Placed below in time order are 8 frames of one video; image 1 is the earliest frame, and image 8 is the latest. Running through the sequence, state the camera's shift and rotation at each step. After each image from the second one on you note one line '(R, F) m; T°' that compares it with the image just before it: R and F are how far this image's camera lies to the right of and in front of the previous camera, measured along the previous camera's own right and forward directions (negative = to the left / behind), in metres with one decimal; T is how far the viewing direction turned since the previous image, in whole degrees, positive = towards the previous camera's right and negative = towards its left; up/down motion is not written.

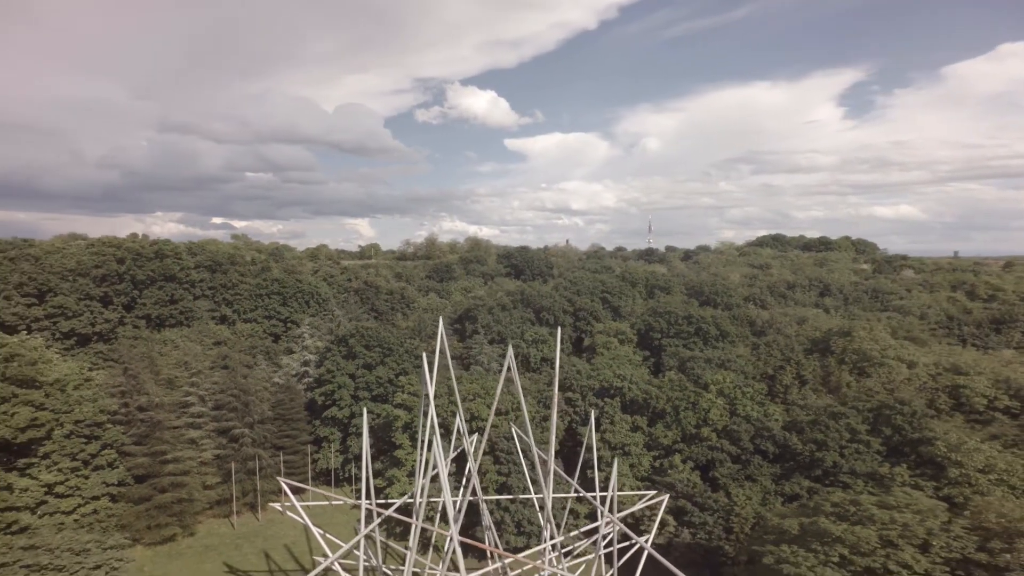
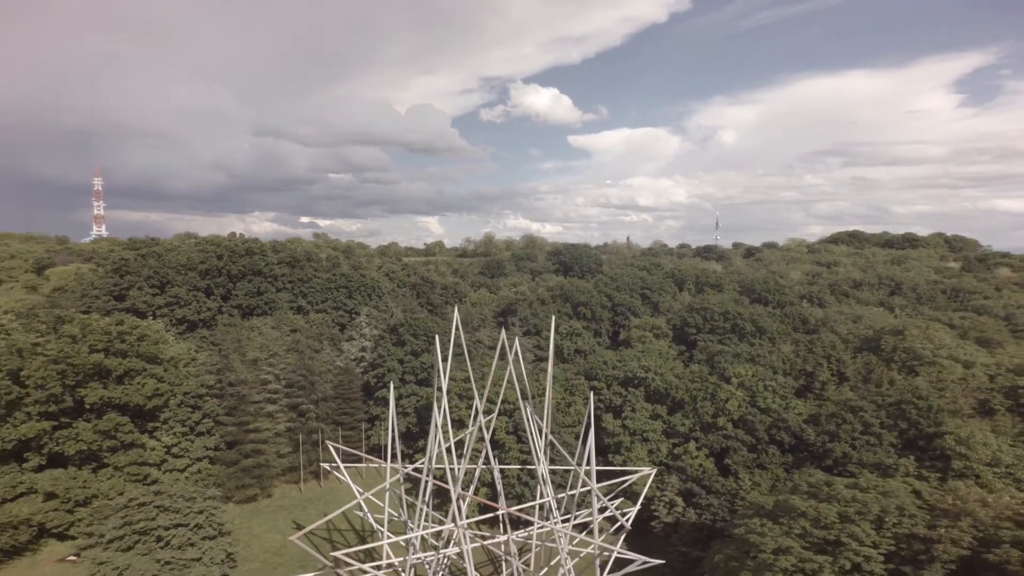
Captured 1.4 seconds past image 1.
(+2.4, -2.6) m; -7°
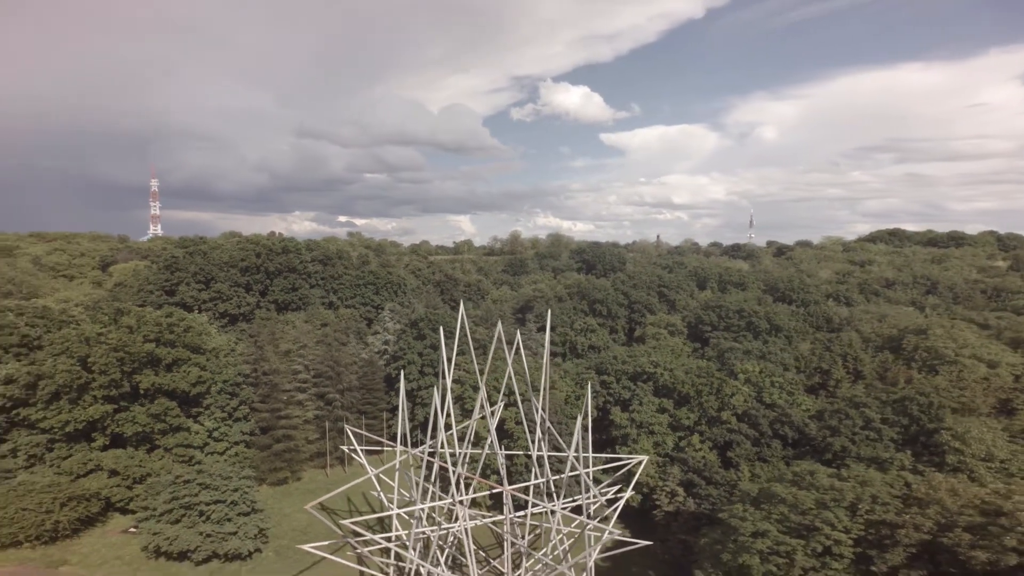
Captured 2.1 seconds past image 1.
(+1.3, -1.5) m; -4°
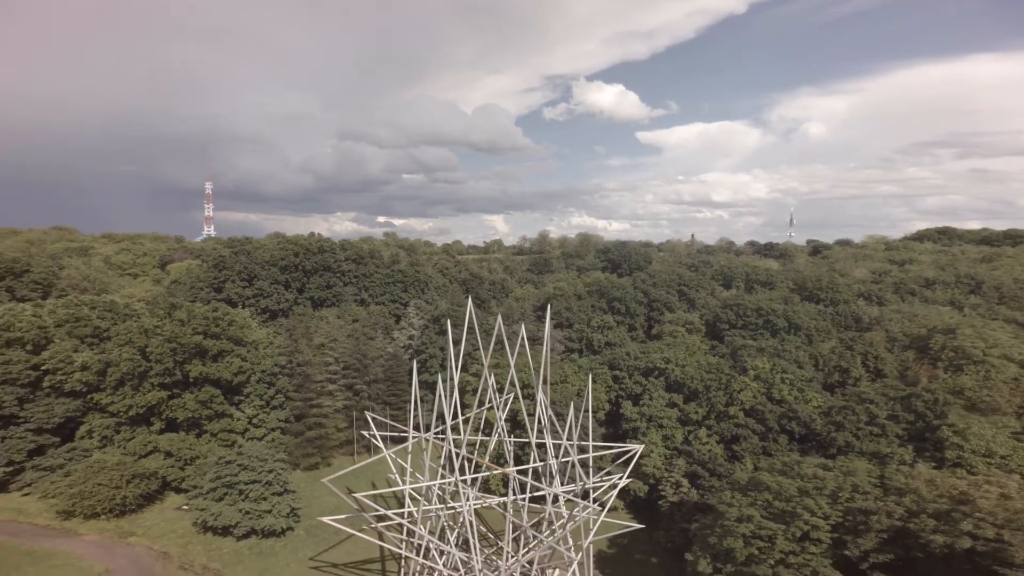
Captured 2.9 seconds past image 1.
(+1.4, -1.5) m; -4°
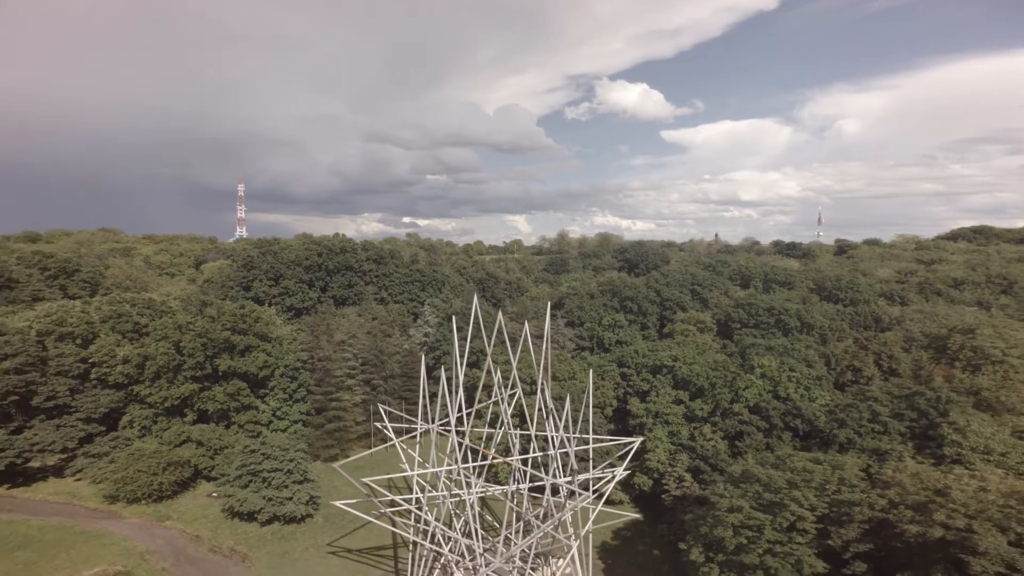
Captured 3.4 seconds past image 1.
(+1.0, -1.0) m; -3°
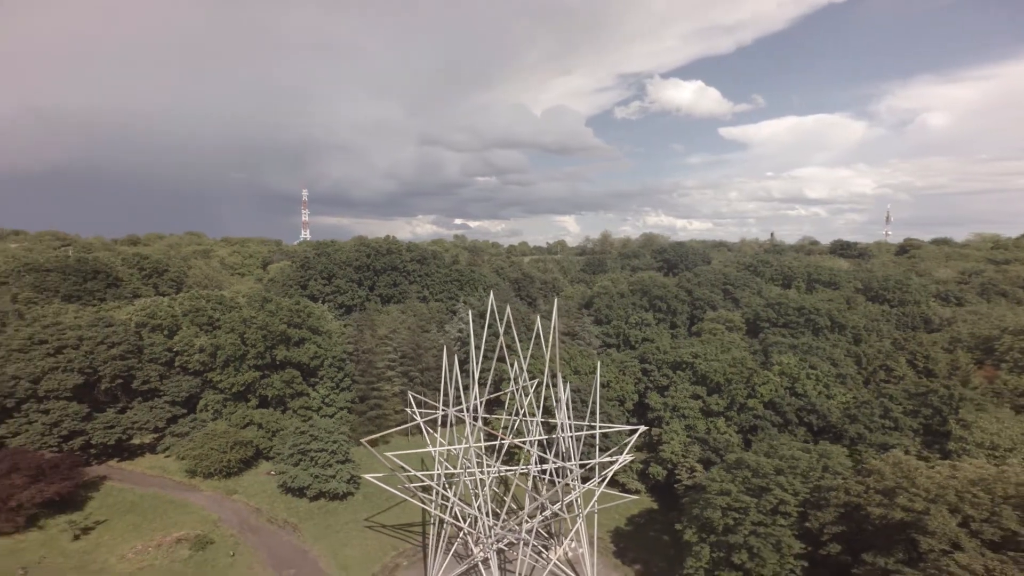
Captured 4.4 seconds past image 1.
(+2.1, -2.0) m; -6°
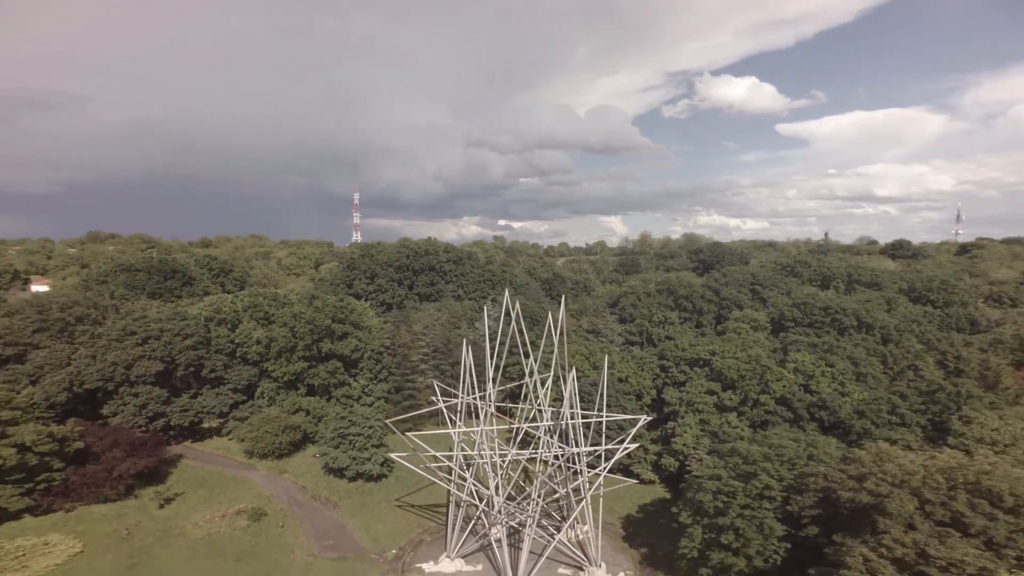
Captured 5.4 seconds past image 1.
(+2.0, -2.1) m; -5°
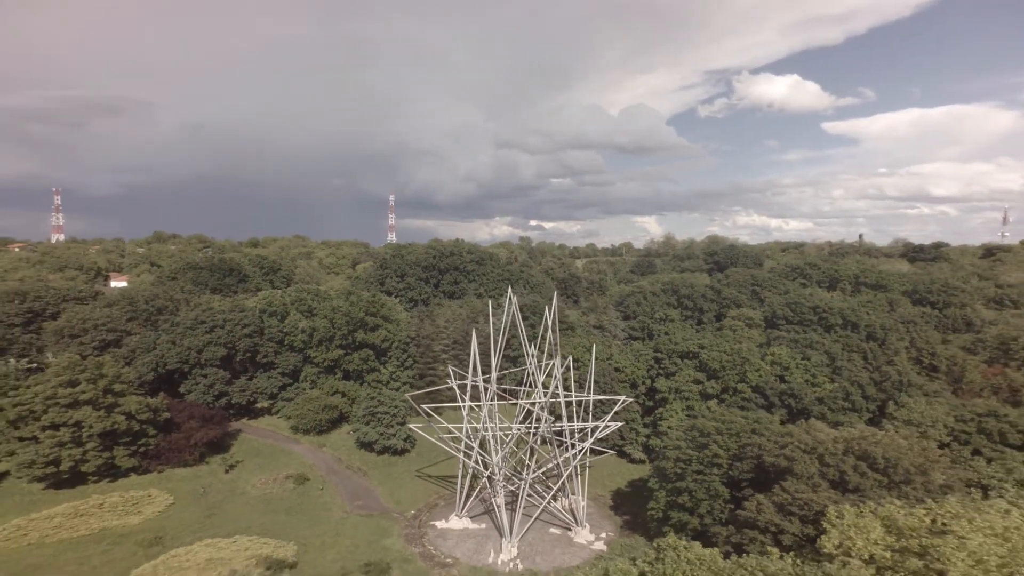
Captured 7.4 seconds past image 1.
(+2.2, -4.8) m; -4°
